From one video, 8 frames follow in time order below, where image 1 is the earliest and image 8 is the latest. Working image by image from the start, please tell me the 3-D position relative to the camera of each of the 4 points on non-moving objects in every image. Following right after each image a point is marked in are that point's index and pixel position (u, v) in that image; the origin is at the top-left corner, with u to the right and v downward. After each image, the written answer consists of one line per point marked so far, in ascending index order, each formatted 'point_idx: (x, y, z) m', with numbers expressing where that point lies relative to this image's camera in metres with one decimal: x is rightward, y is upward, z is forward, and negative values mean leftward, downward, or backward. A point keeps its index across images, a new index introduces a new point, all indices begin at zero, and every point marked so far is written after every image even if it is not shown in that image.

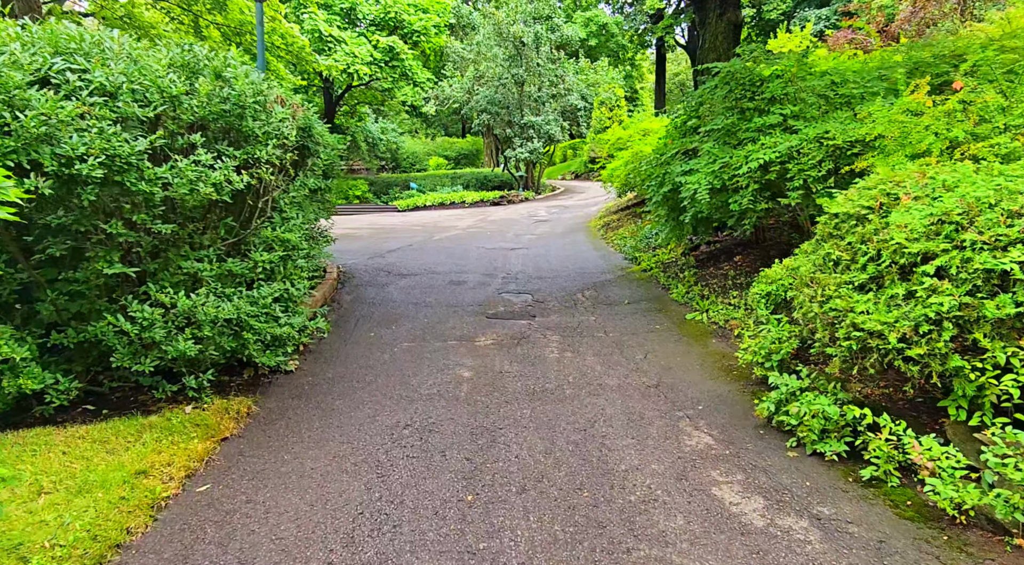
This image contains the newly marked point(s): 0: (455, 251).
0: (-1.0, +0.5, +12.5) m
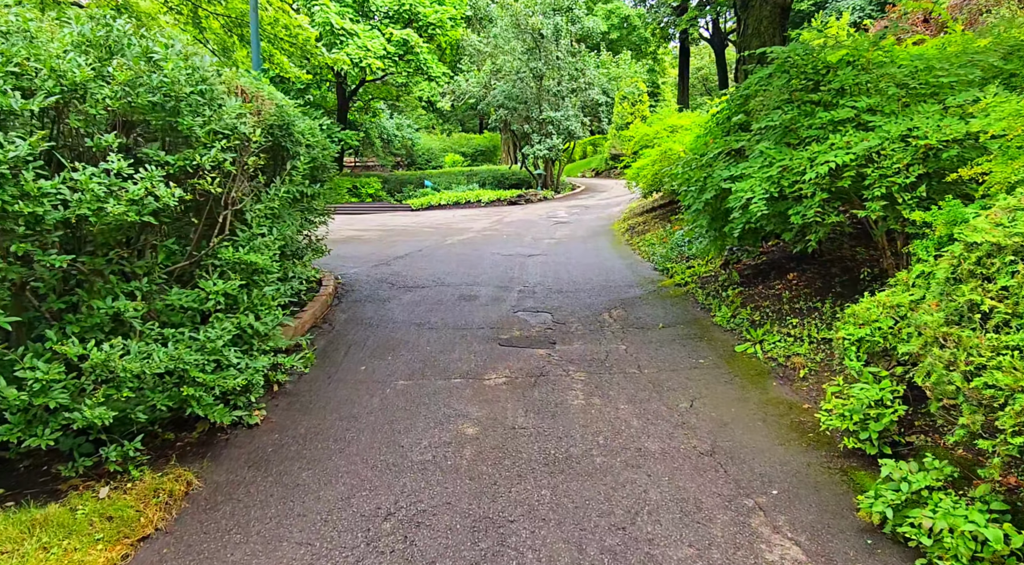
0: (-0.7, +0.4, +11.5) m
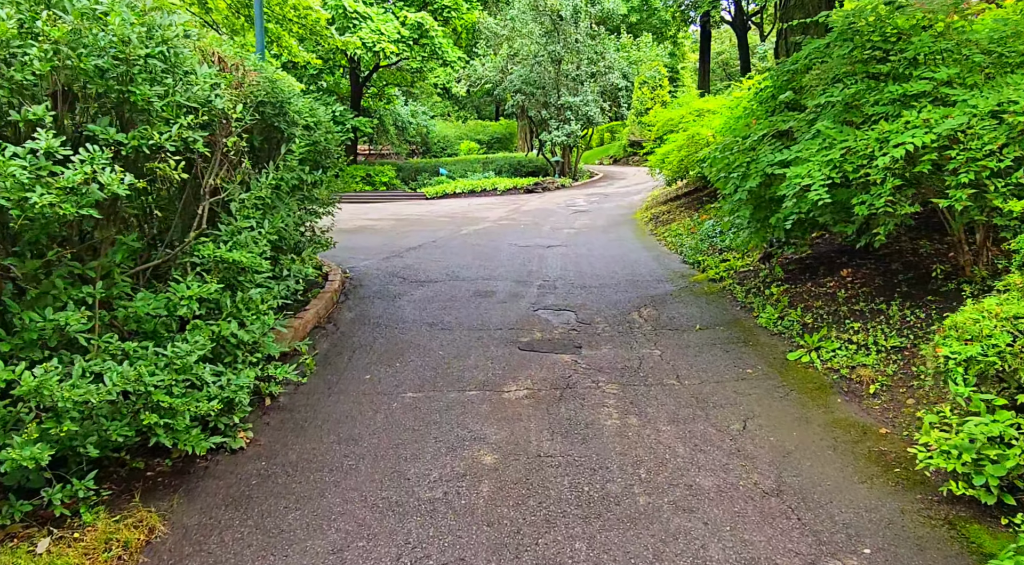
0: (-0.4, +0.5, +10.9) m
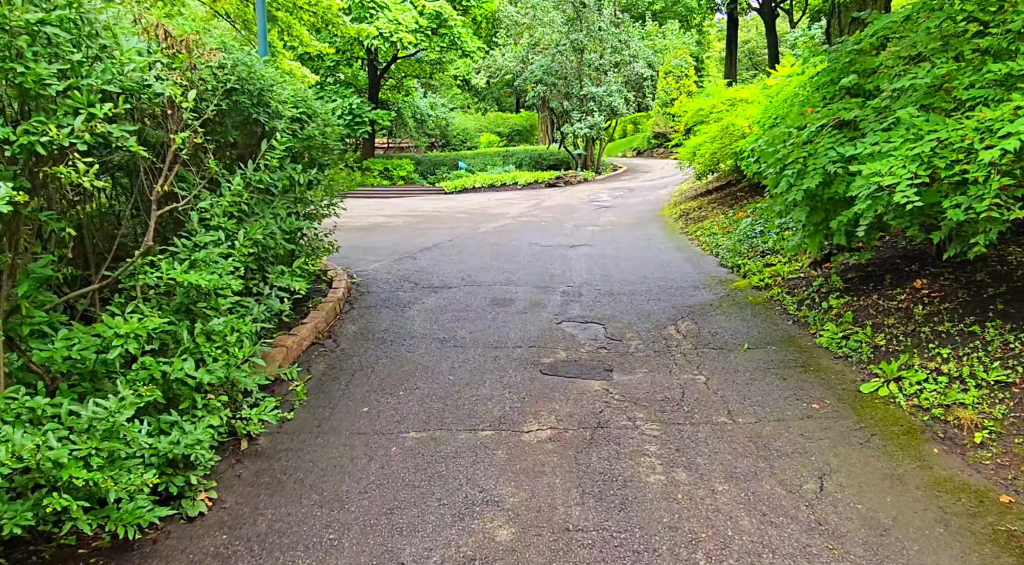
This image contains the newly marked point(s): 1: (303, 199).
0: (-0.1, +0.5, +10.3) m
1: (-1.4, +0.5, +4.7) m
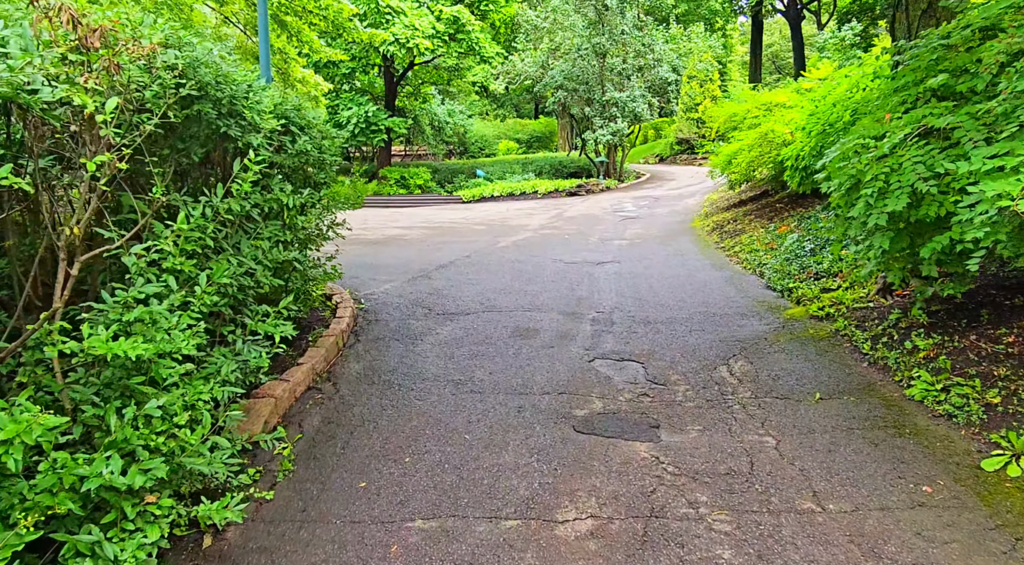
0: (+0.2, +0.2, +9.5) m
1: (-1.2, +0.3, +4.0) m
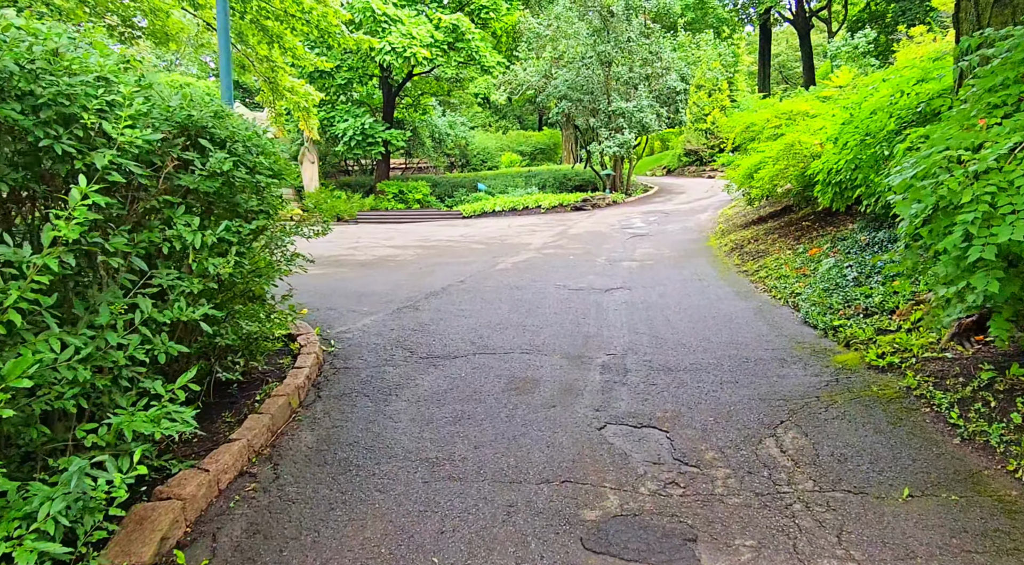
0: (+0.1, -0.1, +8.5) m
1: (-1.3, +0.1, +3.0) m
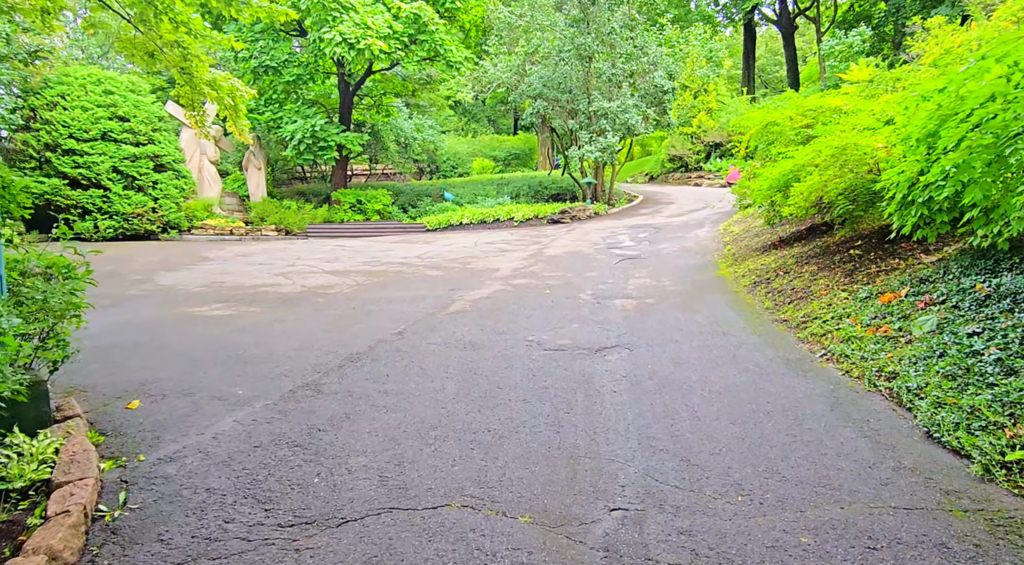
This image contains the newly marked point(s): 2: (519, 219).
0: (-0.2, -0.6, +5.9) m
1: (-1.5, -0.4, +0.4) m
2: (+0.2, +1.5, +18.1) m
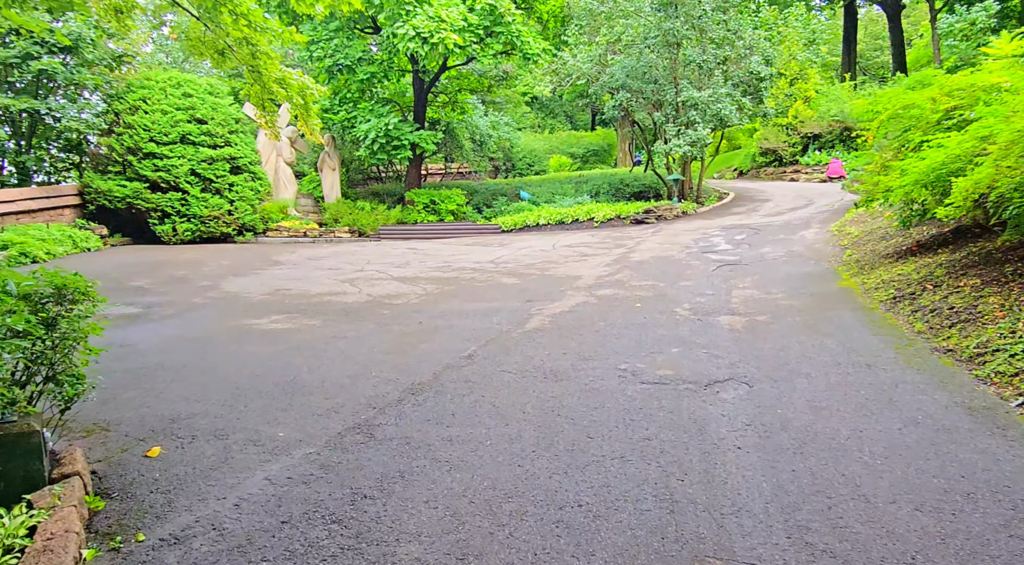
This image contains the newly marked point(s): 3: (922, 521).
0: (+0.4, -0.8, +4.9) m
1: (-1.5, -0.6, -0.5) m
2: (+2.0, +1.4, +16.9) m
3: (+1.8, -1.0, +3.1) m
